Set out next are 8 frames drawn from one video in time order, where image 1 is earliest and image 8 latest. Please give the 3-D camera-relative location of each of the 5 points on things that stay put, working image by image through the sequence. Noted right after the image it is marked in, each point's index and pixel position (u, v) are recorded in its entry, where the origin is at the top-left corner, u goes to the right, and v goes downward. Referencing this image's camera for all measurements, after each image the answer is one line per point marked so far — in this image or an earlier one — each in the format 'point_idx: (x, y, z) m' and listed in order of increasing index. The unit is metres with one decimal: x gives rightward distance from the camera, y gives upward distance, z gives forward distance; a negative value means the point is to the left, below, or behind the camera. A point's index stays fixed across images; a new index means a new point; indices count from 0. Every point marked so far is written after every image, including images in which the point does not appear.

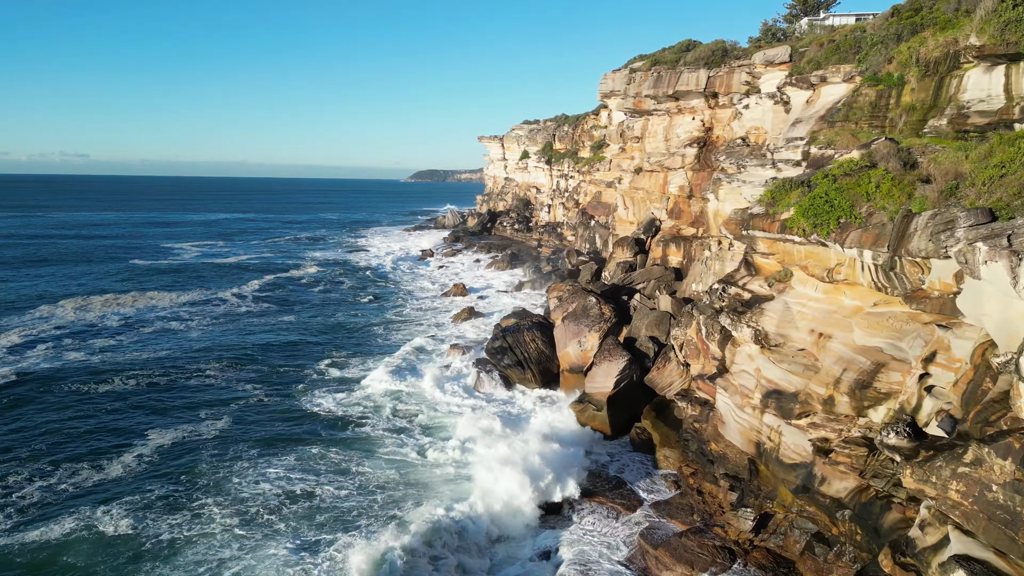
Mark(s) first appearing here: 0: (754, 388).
0: (+4.6, -1.9, +13.5) m
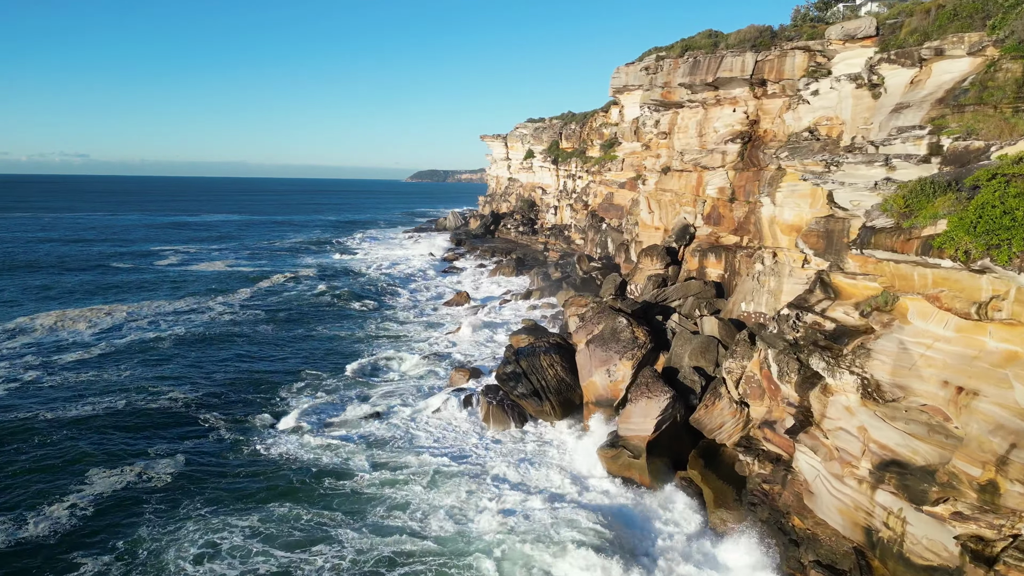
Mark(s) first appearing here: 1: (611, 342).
0: (+5.0, -2.4, +10.3) m
1: (+2.5, -1.4, +18.3) m
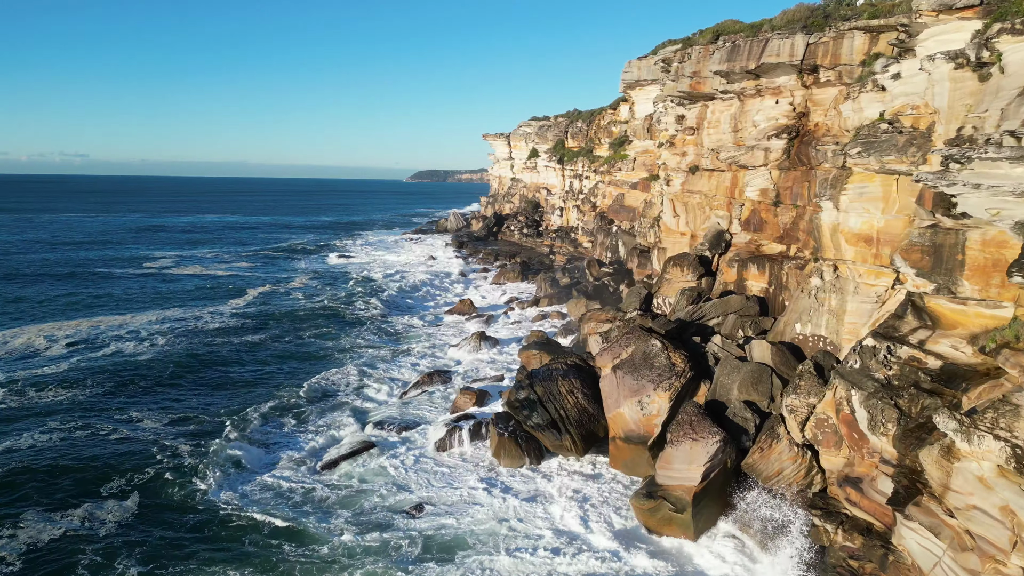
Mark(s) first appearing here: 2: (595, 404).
0: (+5.4, -2.8, +7.7) m
1: (+2.9, -1.8, +15.8) m
2: (+2.1, -2.9, +18.0) m
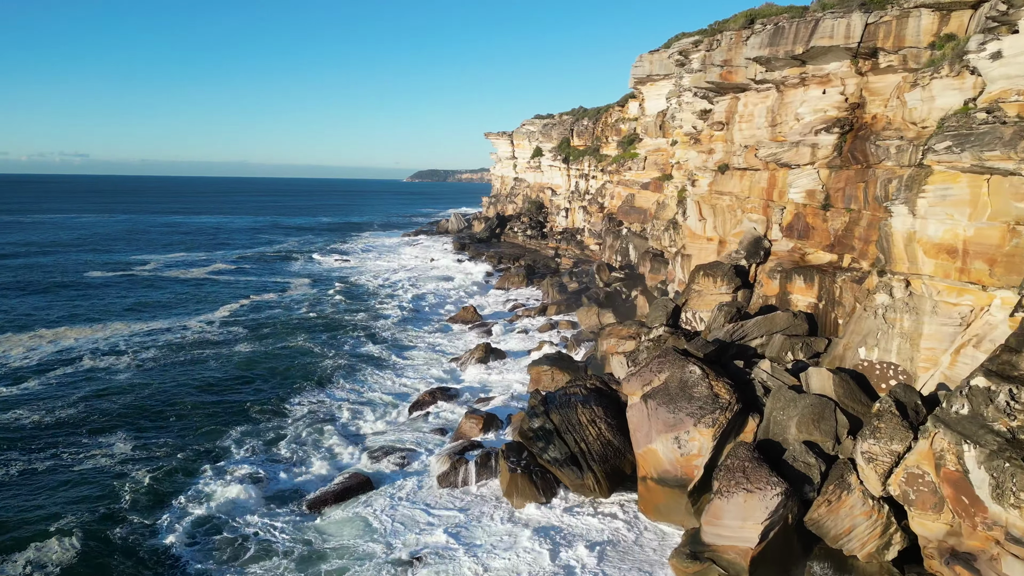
0: (+5.7, -3.2, +5.5) m
1: (+3.2, -2.1, +13.6) m
2: (+2.4, -3.3, +15.8) m
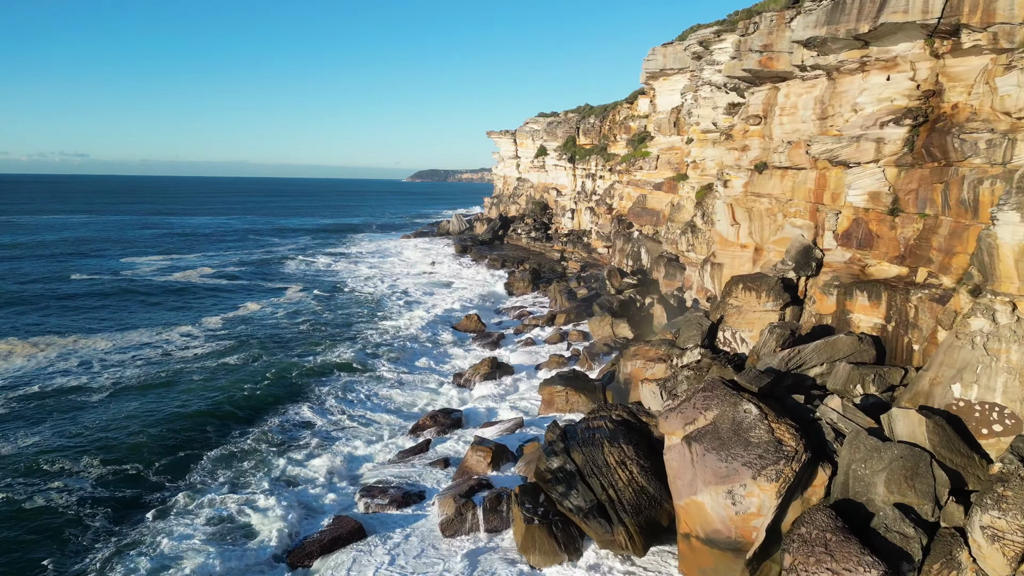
0: (+6.0, -3.5, +3.2) m
1: (+3.5, -2.5, +11.3) m
2: (+2.7, -3.6, +13.5) m
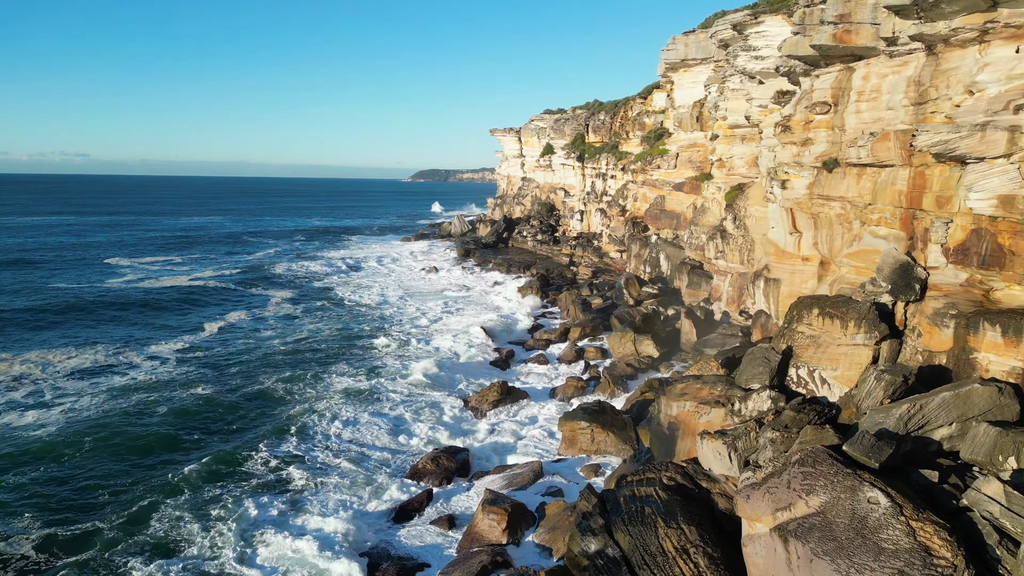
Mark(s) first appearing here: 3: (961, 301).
0: (+6.4, -4.0, 0.0) m
1: (+3.9, -3.0, +8.0) m
2: (+3.1, -4.1, +10.3) m
3: (+7.4, -0.2, +11.9) m
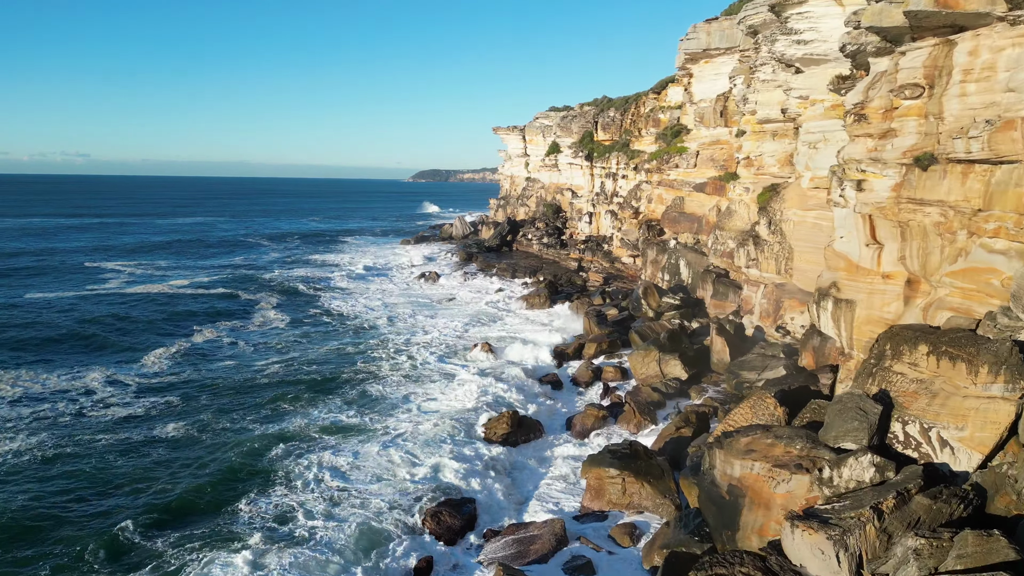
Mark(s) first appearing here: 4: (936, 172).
0: (+6.7, -4.4, -3.0) m
1: (+4.2, -3.4, +5.0) m
2: (+3.4, -4.6, +7.3) m
3: (+7.7, -0.6, +8.9) m
4: (+7.4, +2.0, +12.5) m
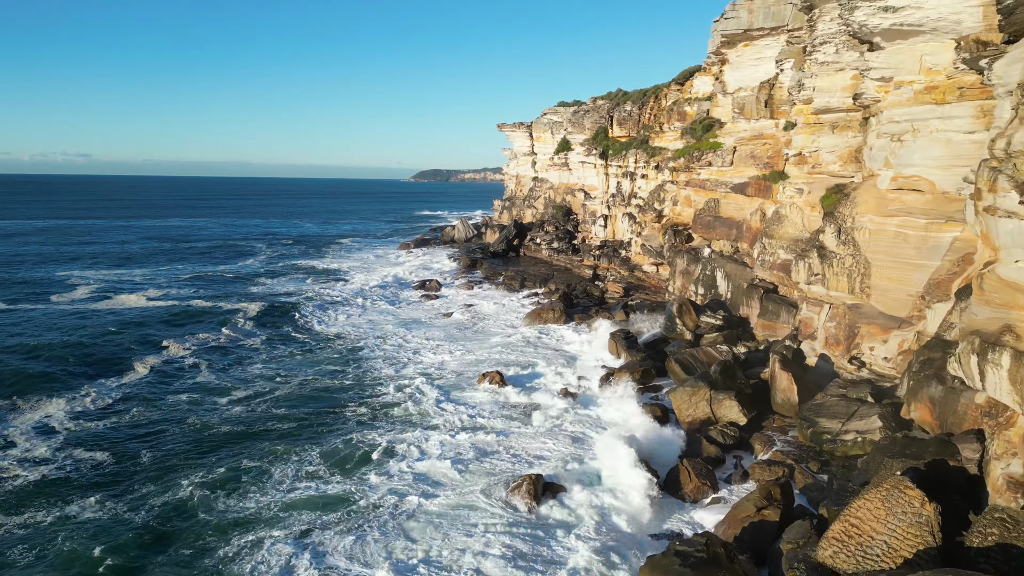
0: (+7.2, -5.1, -7.4) m
1: (+4.7, -4.1, +0.7) m
2: (+3.9, -5.2, +2.9) m
3: (+8.2, -1.3, +4.5) m
4: (+7.9, +1.4, +8.1) m
